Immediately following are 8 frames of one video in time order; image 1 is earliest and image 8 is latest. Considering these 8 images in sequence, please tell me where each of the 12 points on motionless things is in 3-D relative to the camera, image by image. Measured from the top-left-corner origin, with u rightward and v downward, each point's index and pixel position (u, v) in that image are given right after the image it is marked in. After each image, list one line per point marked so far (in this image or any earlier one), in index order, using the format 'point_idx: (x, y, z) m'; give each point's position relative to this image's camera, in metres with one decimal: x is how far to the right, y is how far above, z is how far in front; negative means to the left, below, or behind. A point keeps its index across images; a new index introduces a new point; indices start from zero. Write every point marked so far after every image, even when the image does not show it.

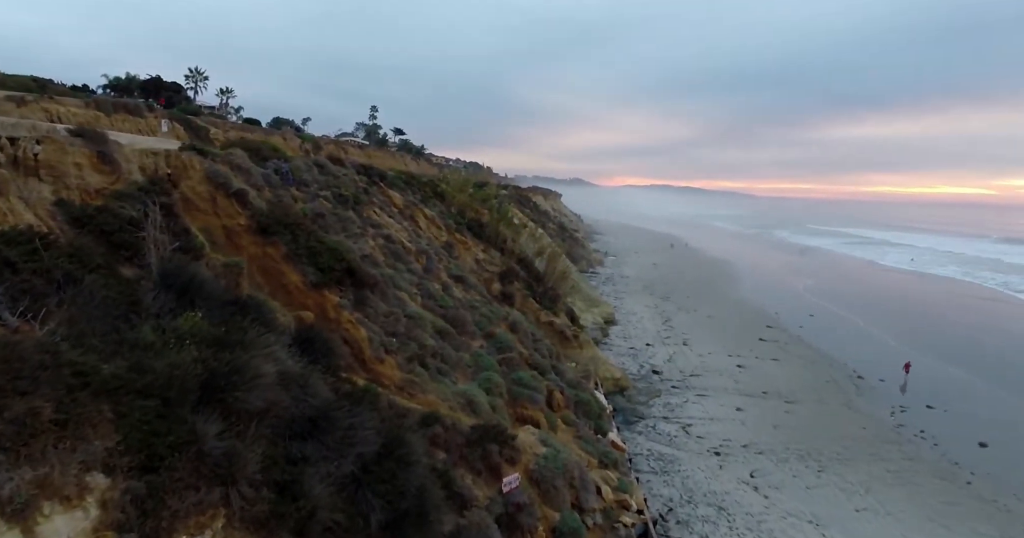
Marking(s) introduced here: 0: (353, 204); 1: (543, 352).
0: (-3.4, +1.4, +14.8) m
1: (+0.6, -1.7, +14.3) m
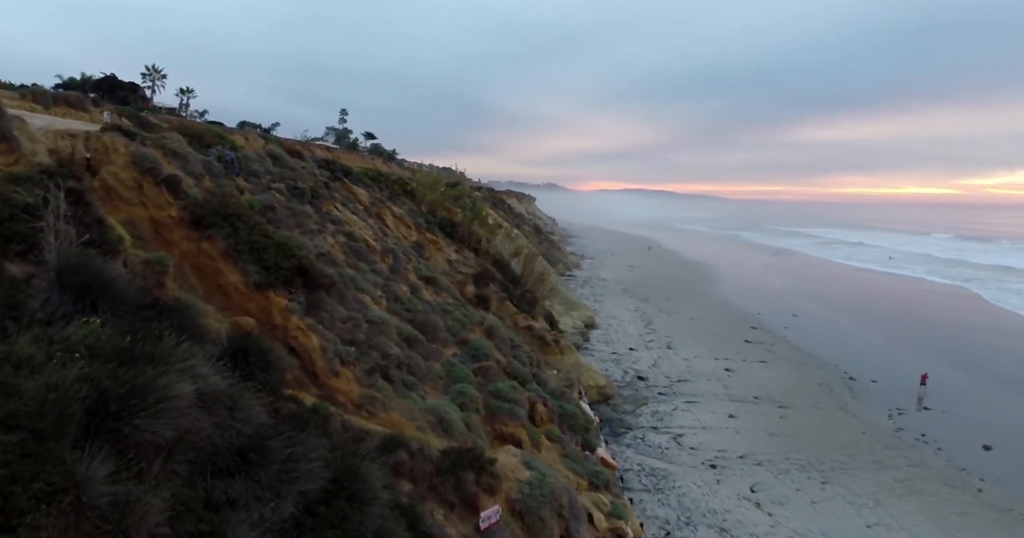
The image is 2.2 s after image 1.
0: (-3.9, +1.4, +13.4) m
1: (+0.1, -1.7, +13.0) m
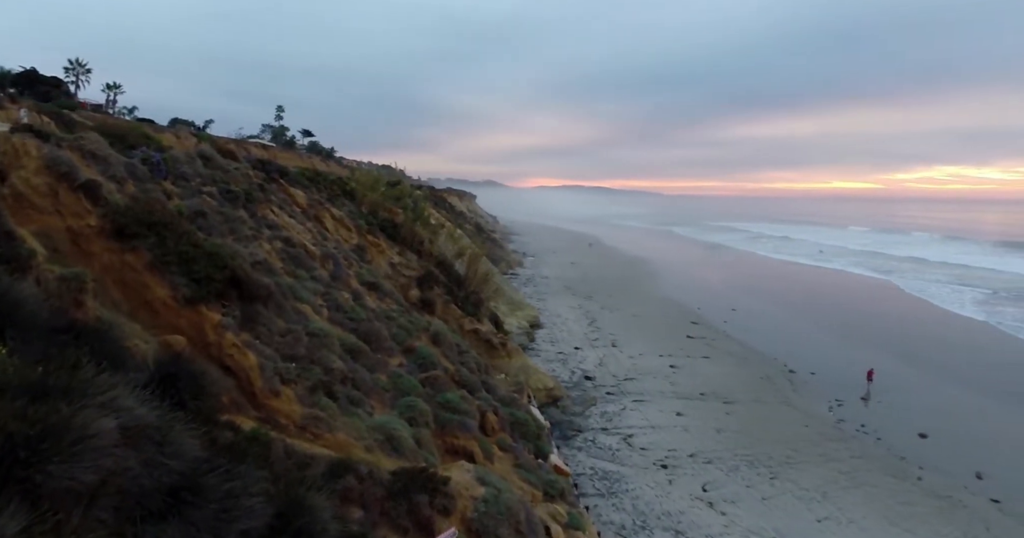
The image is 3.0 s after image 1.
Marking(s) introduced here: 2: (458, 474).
0: (-4.9, +1.2, +12.7) m
1: (-0.8, -1.8, +12.7) m
2: (-0.6, -2.4, +8.0) m
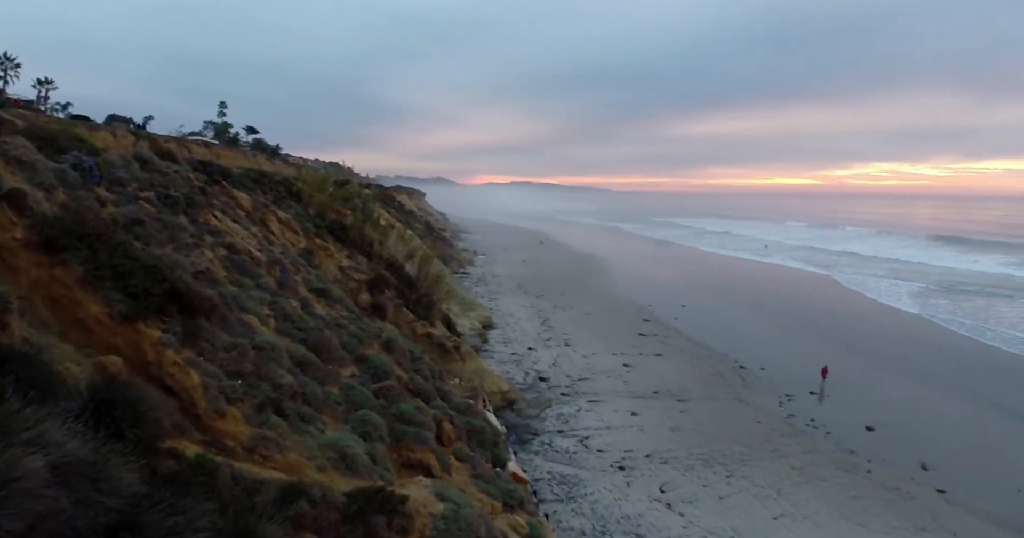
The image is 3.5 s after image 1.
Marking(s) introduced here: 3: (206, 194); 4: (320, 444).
0: (-5.8, +1.1, +12.1) m
1: (-1.6, -1.9, +12.5) m
2: (-1.1, -2.5, +7.7) m
3: (-6.5, +1.6, +14.6) m
4: (-2.1, -1.9, +7.4) m
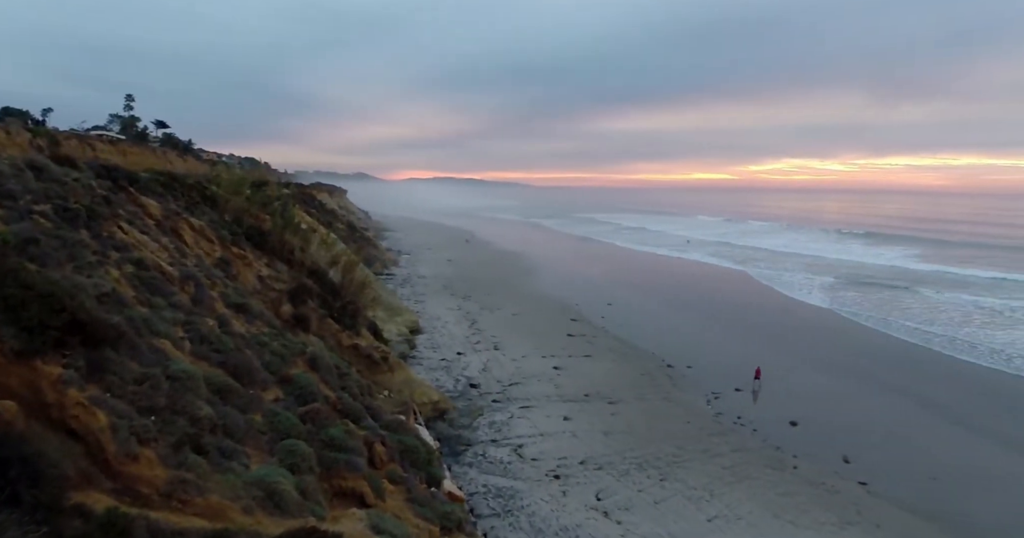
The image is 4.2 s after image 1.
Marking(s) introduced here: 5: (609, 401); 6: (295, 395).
0: (-6.9, +0.8, +11.2) m
1: (-2.8, -2.1, +12.0) m
2: (-1.7, -2.7, +7.4) m
3: (-7.9, +1.3, +13.6) m
4: (-2.7, -2.1, +6.9) m
5: (+2.5, -3.3, +17.4) m
6: (-3.2, -1.8, +10.2) m
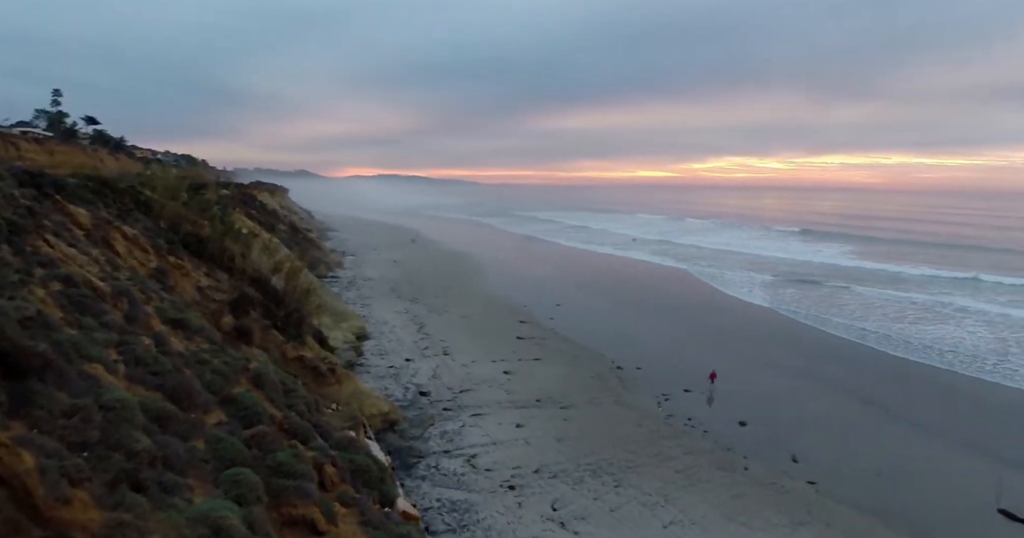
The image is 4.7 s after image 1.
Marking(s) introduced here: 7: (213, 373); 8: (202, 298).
0: (-7.7, +0.5, +10.5) m
1: (-3.6, -2.3, +11.6) m
2: (-2.2, -2.9, +7.1) m
3: (-8.9, +1.0, +12.8) m
4: (-3.1, -2.4, +6.6) m
5: (+1.2, -3.4, +17.4) m
6: (-3.8, -2.1, +9.7) m
7: (-4.7, -1.6, +10.8) m
8: (-6.9, -0.7, +15.5) m
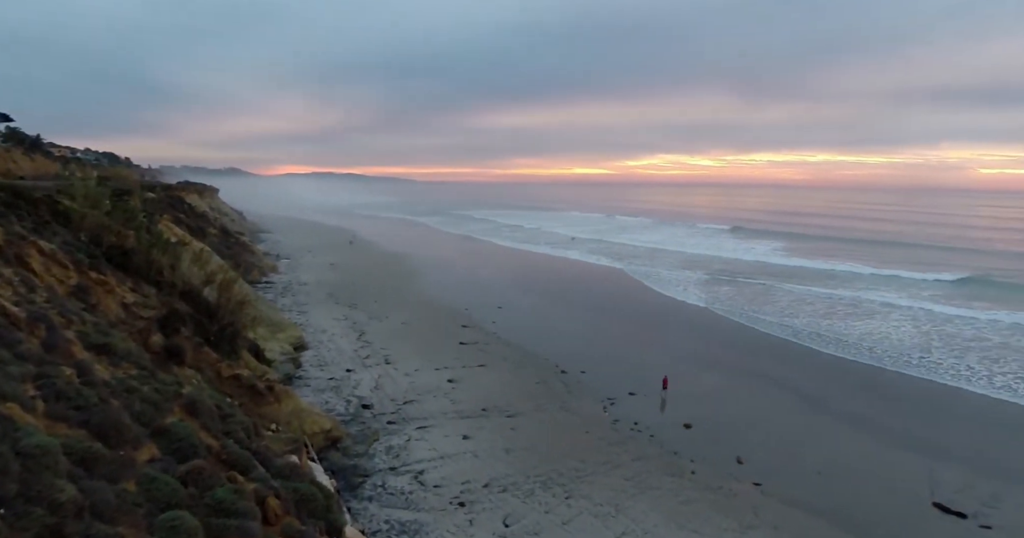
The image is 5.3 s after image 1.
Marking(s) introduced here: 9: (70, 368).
0: (-8.4, +0.1, +9.6) m
1: (-4.4, -2.6, +11.1) m
2: (-2.6, -3.2, +6.7) m
3: (-9.8, +0.6, +11.8) m
4: (-3.4, -2.7, +6.1) m
5: (-0.1, -3.6, +17.3) m
6: (-4.5, -2.4, +9.2) m
7: (-5.4, -2.0, +10.2) m
8: (-8.1, -1.0, +14.7) m
9: (-6.3, -1.4, +9.9) m
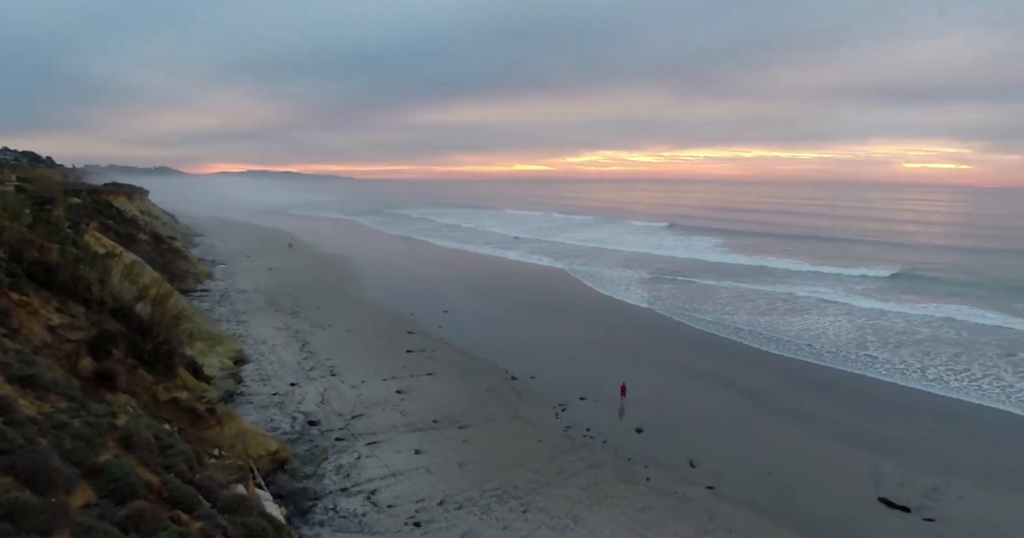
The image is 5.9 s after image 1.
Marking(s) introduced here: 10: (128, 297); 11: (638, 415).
0: (-9.1, -0.3, +8.7) m
1: (-5.1, -3.0, +10.5) m
2: (-2.9, -3.6, +6.3) m
3: (-10.6, +0.1, +10.8) m
4: (-3.7, -3.0, +5.7) m
5: (-1.3, -3.9, +17.1) m
6: (-5.0, -2.8, +8.7) m
7: (-6.1, -2.3, +9.6) m
8: (-9.1, -1.4, +13.8) m
9: (-6.9, -1.8, +9.2) m
10: (-10.8, -0.8, +19.5) m
11: (+3.2, -3.7, +17.6) m
